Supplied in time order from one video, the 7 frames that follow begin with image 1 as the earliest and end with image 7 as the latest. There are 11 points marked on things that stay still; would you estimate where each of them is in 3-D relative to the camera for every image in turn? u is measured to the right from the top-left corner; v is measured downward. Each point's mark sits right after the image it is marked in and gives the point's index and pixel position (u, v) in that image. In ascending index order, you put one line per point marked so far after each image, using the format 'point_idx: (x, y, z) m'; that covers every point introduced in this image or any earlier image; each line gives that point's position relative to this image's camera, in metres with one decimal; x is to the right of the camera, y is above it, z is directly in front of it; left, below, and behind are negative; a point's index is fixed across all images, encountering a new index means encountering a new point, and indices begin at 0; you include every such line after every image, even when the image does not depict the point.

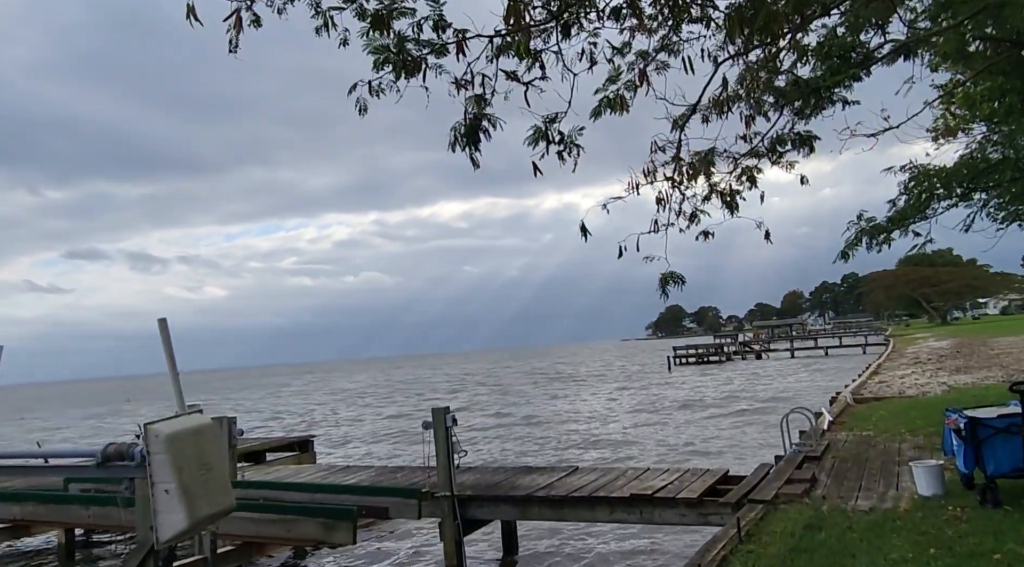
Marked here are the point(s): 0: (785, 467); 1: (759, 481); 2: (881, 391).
0: (+3.1, -2.1, +9.6) m
1: (+2.6, -2.1, +8.9) m
2: (+8.5, -2.5, +19.4) m
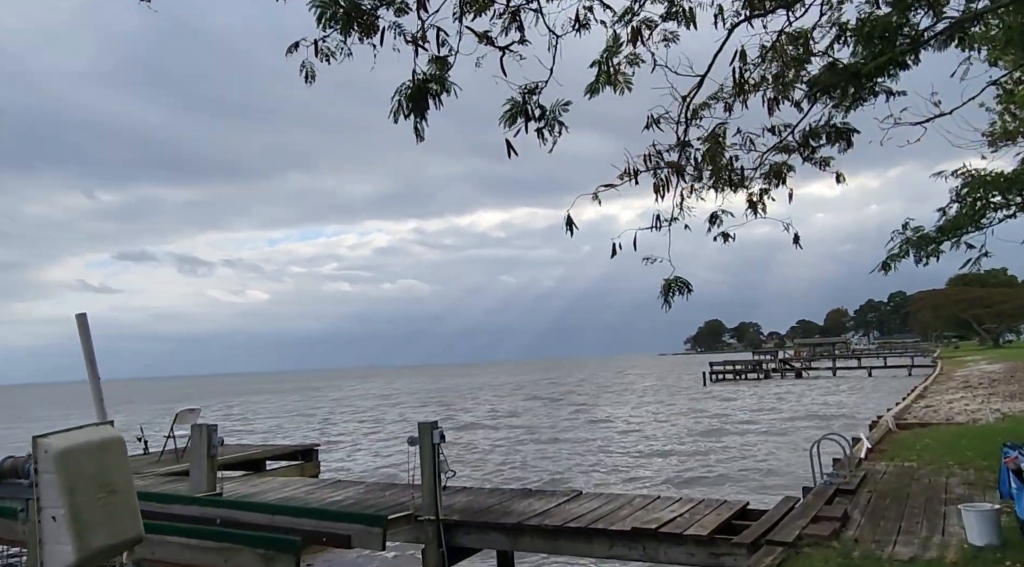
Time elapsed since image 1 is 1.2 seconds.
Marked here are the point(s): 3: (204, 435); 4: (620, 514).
0: (+3.0, -2.2, +8.5) m
1: (+2.5, -2.1, +7.8) m
2: (+8.9, -2.8, +18.1) m
3: (-3.6, -1.8, +9.9) m
4: (+1.0, -2.2, +8.0) m
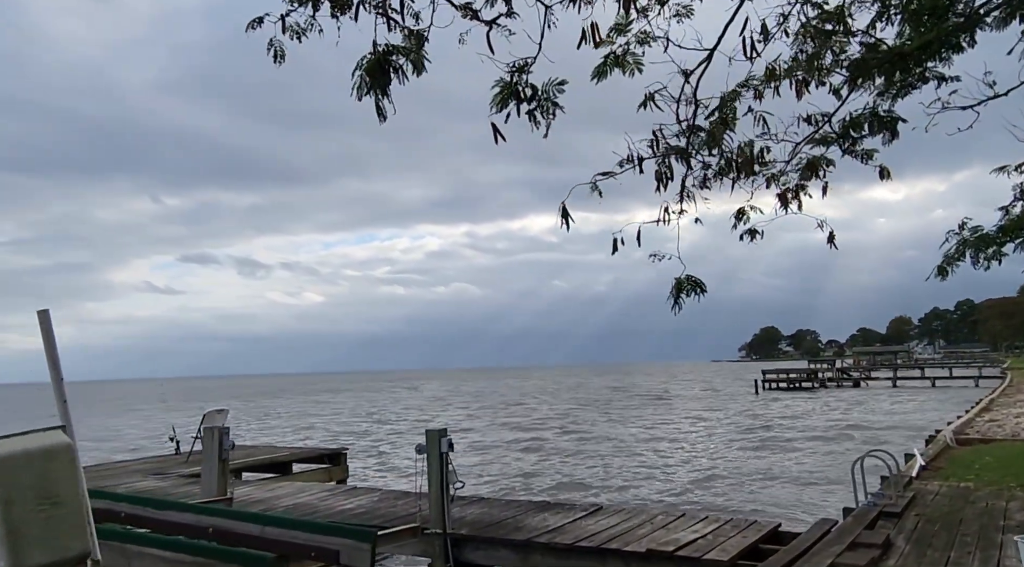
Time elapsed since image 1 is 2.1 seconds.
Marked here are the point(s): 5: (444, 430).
0: (+3.1, -2.2, +7.8) m
1: (+2.5, -2.2, +7.1) m
2: (+9.6, -3.0, +17.0) m
3: (-3.4, -1.8, +9.6) m
4: (+1.1, -2.2, +7.4) m
5: (-0.6, -1.4, +7.9) m
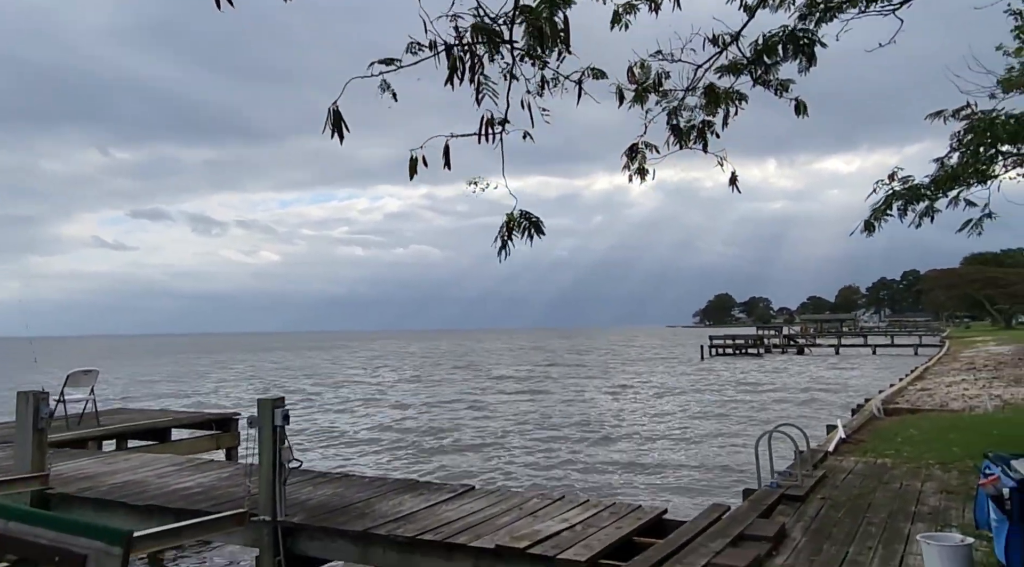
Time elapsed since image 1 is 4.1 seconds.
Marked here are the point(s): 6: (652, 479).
0: (+1.9, -1.8, +6.8) m
1: (+1.3, -1.8, +6.1) m
2: (+7.8, -2.3, +16.3) m
3: (-4.7, -1.2, +8.3) m
4: (-0.1, -1.8, +6.3) m
5: (-1.9, -0.9, +6.7) m
6: (+2.2, -3.0, +13.2) m
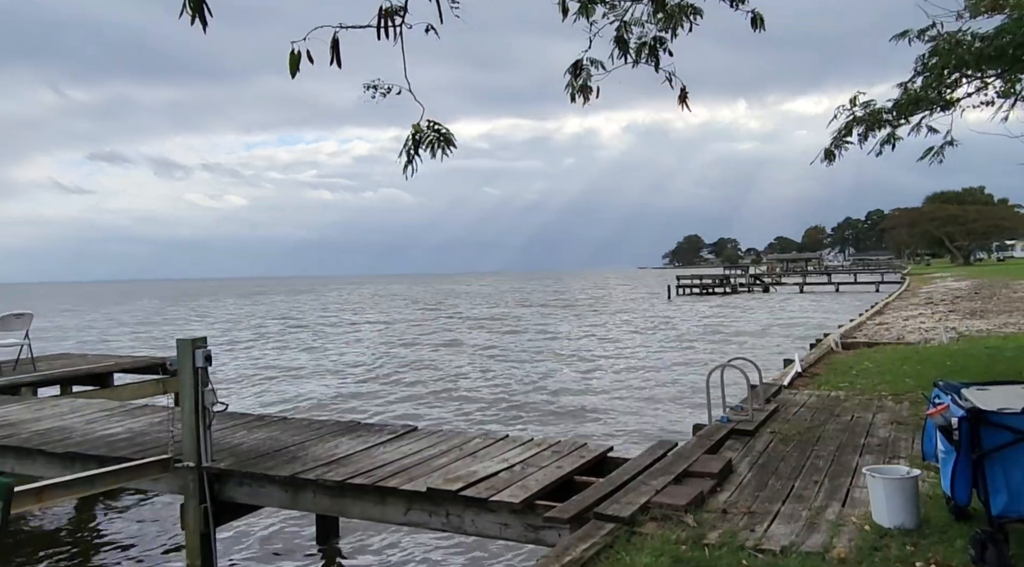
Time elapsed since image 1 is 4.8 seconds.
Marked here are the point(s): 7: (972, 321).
0: (+1.4, -1.3, +6.6) m
1: (+0.9, -1.3, +5.8) m
2: (+7.0, -1.0, +16.3) m
3: (-5.2, -0.6, +7.8) m
4: (-0.6, -1.3, +6.0) m
5: (-2.3, -0.4, +6.2) m
6: (+1.5, -2.0, +13.0) m
7: (+10.1, -0.8, +18.5) m
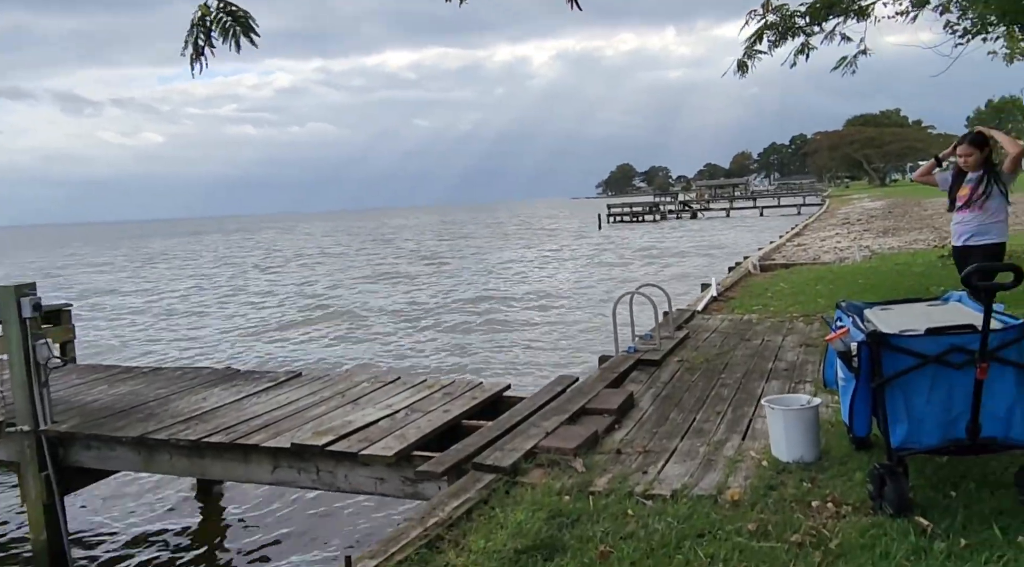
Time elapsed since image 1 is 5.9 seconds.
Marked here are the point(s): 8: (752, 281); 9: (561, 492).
0: (+0.6, -0.7, +6.2) m
1: (+0.1, -0.8, +5.4) m
2: (+5.4, +0.5, +16.2) m
3: (-6.1, -0.2, +6.8) m
4: (-1.3, -0.8, +5.5) m
5: (-3.1, 0.0, +5.5) m
6: (+0.2, -1.0, +12.7) m
7: (+8.3, +1.0, +18.6) m
8: (+3.7, 0.0, +13.1) m
9: (+0.2, -1.0, +4.0) m
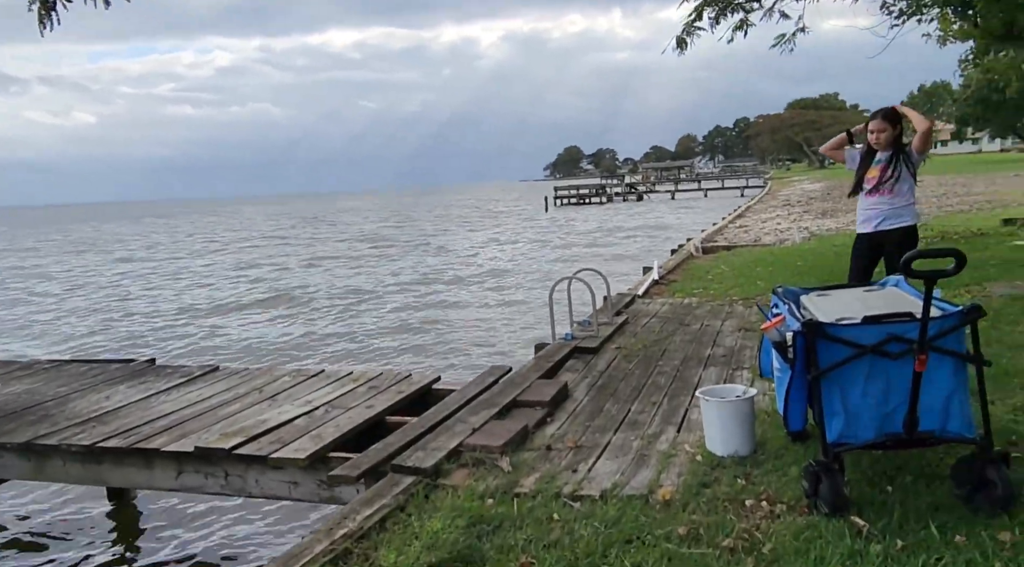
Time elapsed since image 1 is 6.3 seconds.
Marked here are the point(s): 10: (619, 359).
0: (+0.1, -0.6, +6.0) m
1: (-0.3, -0.7, +5.1) m
2: (+4.3, +0.9, +16.2) m
3: (-6.6, -0.1, +6.2) m
4: (-1.8, -0.8, +5.1) m
5: (-3.6, 0.0, +5.0) m
6: (-0.7, -0.7, +12.4) m
7: (+7.0, +1.4, +18.8) m
8: (+2.8, +0.3, +13.1) m
9: (-0.1, -0.9, +3.7) m
10: (+0.8, -0.6, +6.5) m
